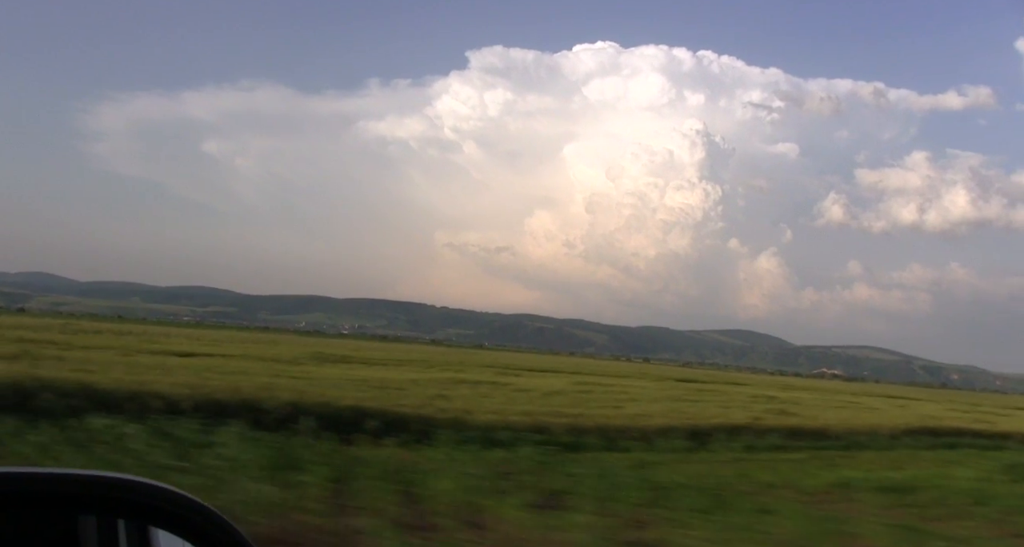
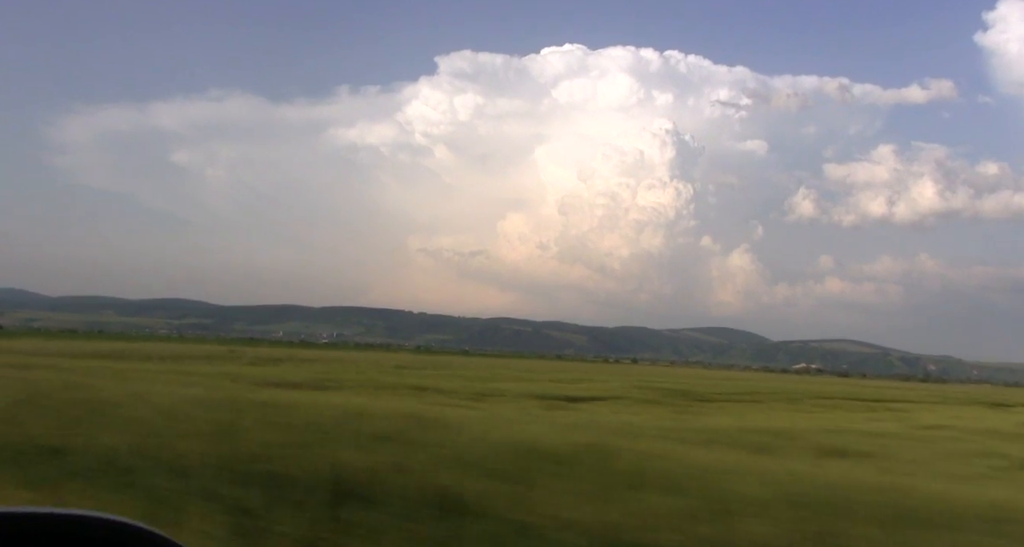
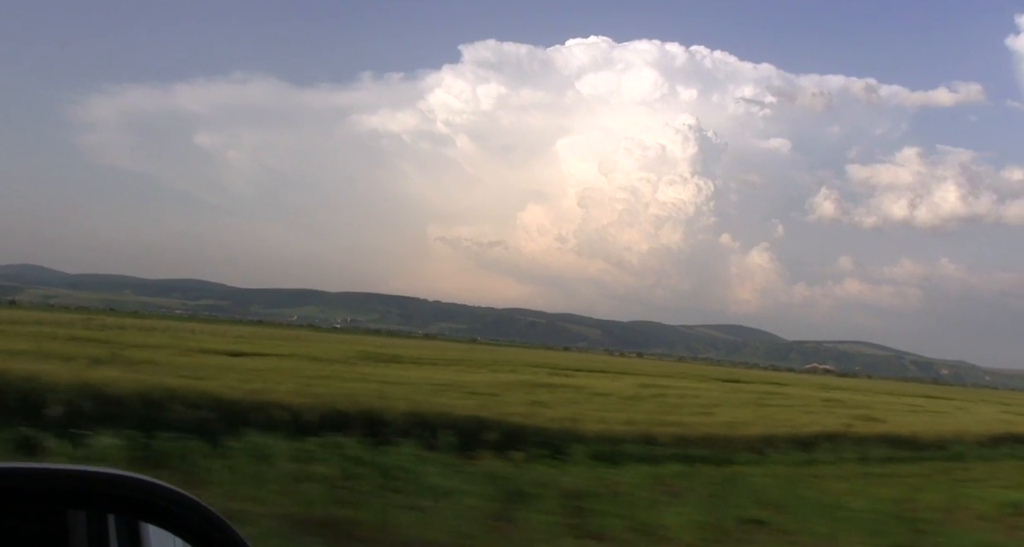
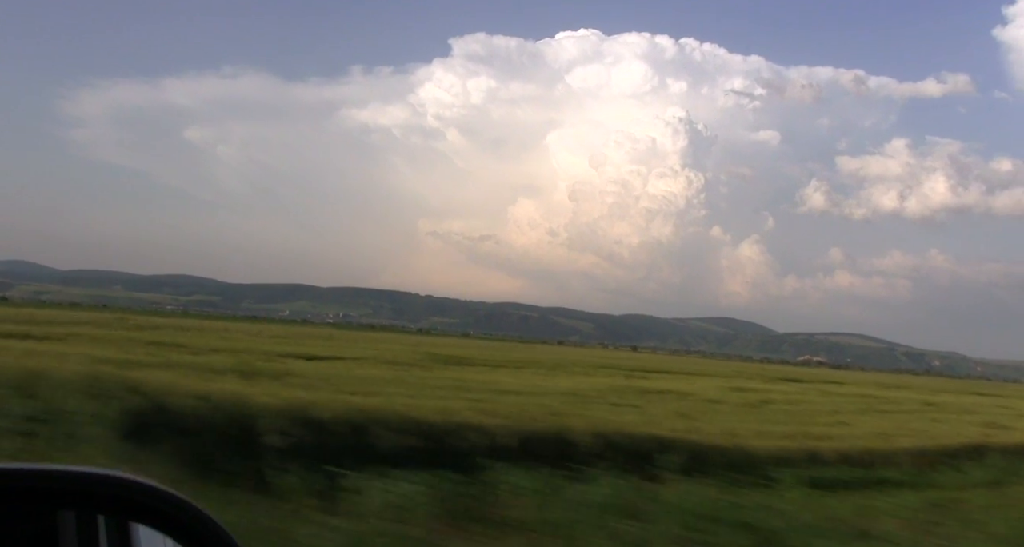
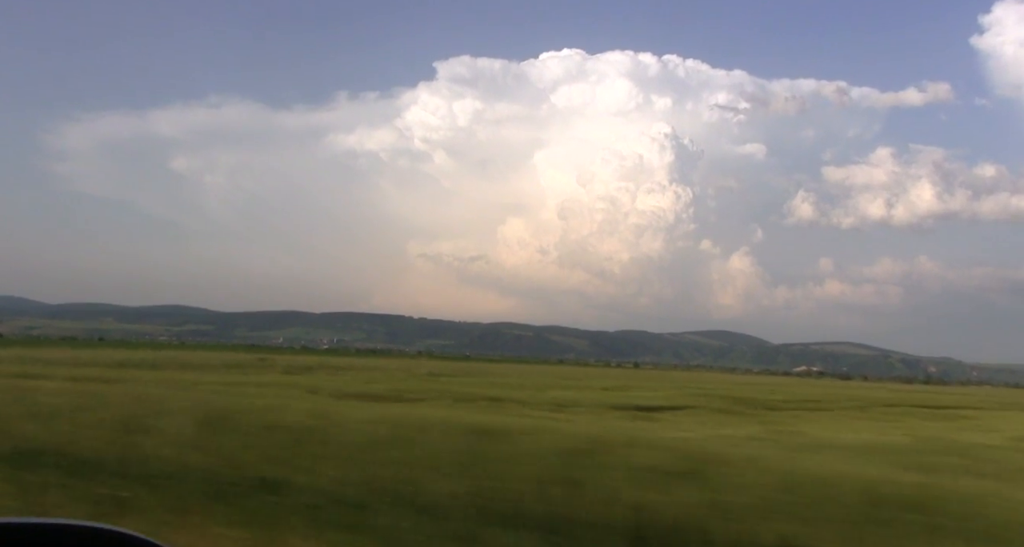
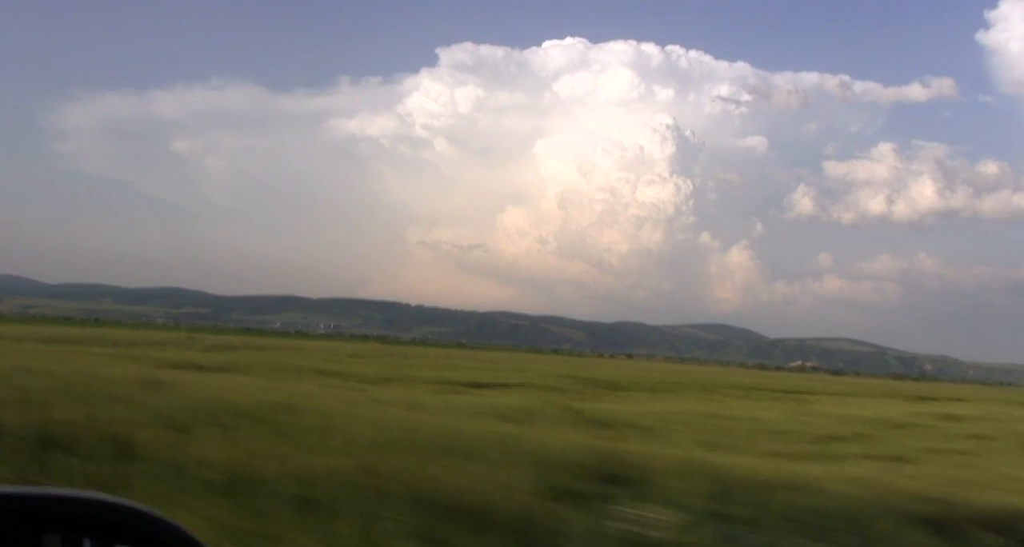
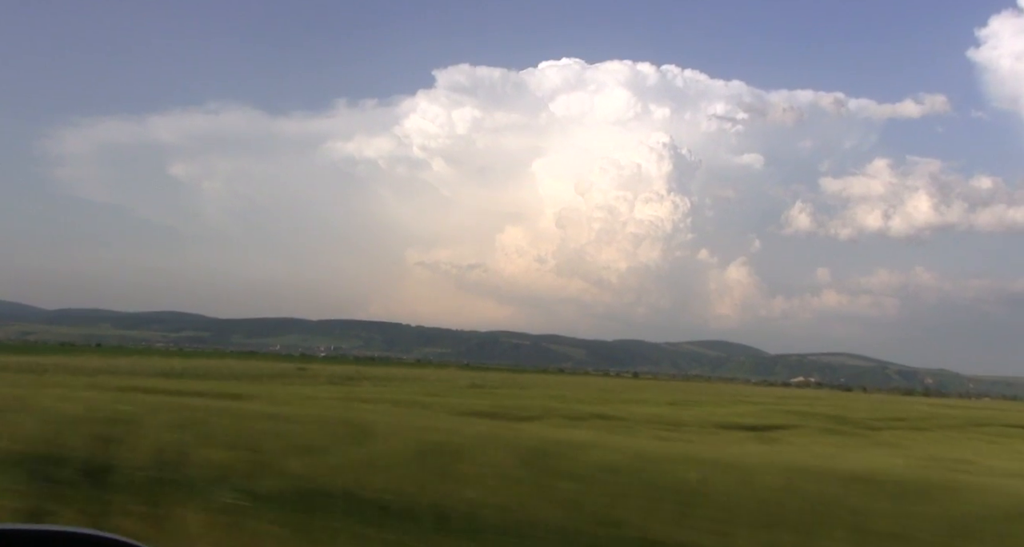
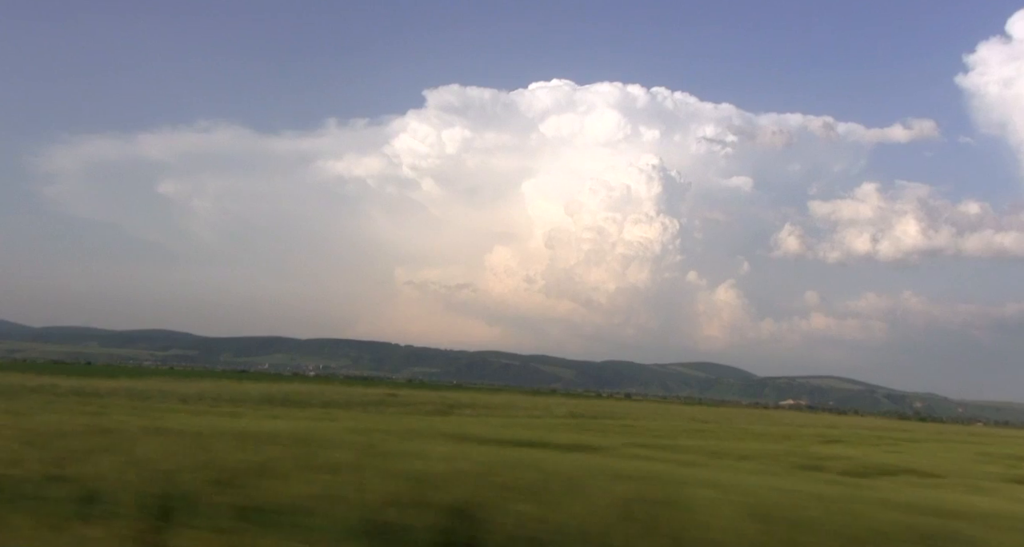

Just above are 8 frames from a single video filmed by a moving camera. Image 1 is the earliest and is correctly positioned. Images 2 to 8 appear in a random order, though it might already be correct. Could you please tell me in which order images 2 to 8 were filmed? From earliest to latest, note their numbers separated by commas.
3, 4, 6, 2, 5, 7, 8
